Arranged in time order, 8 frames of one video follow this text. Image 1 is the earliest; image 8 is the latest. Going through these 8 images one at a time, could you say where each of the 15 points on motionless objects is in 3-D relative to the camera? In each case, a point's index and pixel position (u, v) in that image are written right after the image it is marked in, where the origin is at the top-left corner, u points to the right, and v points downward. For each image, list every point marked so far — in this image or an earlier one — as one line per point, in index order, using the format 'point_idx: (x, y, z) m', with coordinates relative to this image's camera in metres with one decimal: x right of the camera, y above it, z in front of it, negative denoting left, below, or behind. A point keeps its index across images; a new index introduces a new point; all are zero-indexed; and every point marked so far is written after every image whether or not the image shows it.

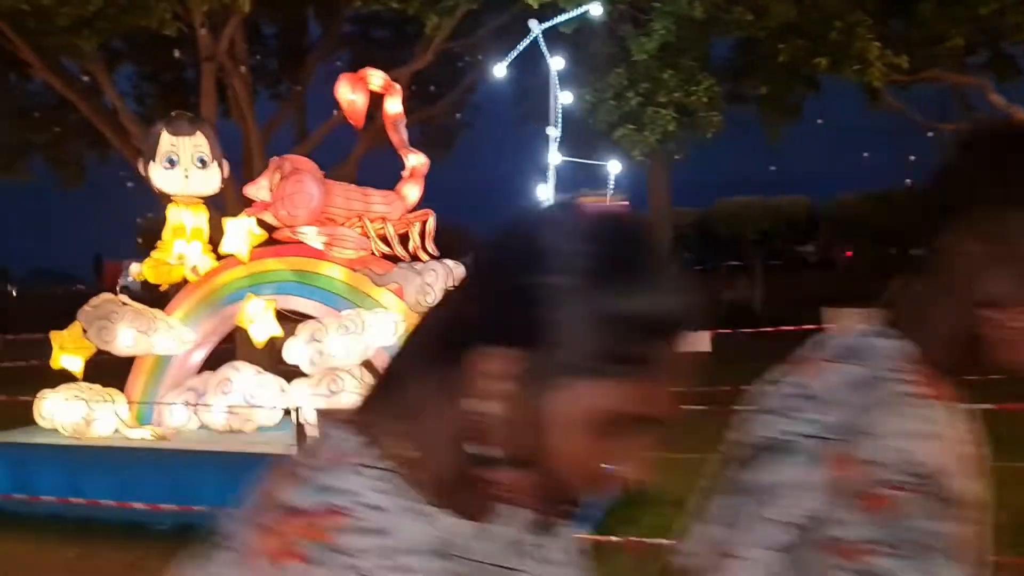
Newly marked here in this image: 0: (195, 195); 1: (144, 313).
0: (-2.8, +0.8, +7.8) m
1: (-3.2, -0.2, +7.6) m
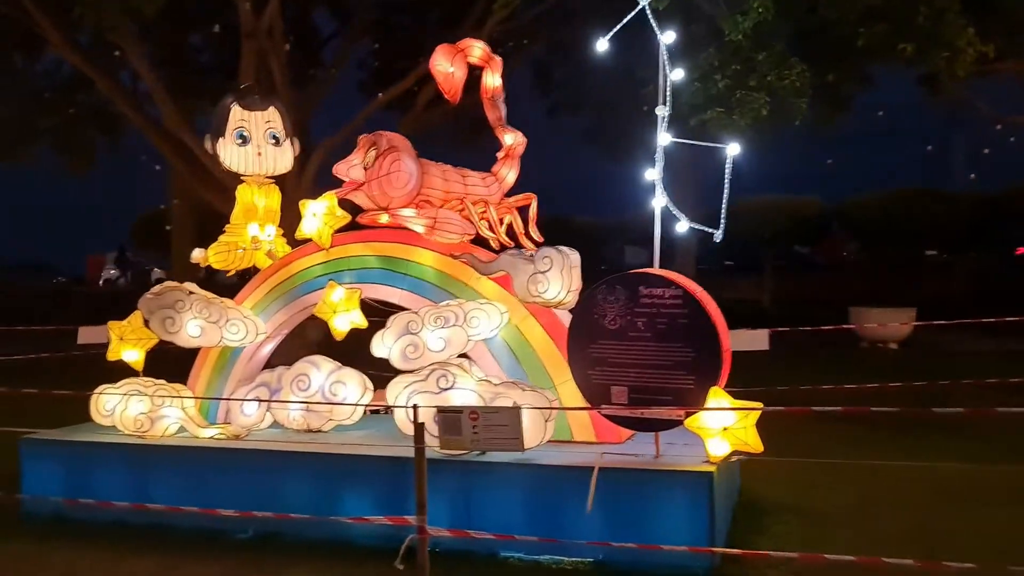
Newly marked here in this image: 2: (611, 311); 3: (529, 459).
0: (-2.0, +0.9, +7.2) m
1: (-2.4, -0.1, +7.0) m
2: (+0.6, -0.1, +5.5) m
3: (+0.1, -1.1, +5.7) m
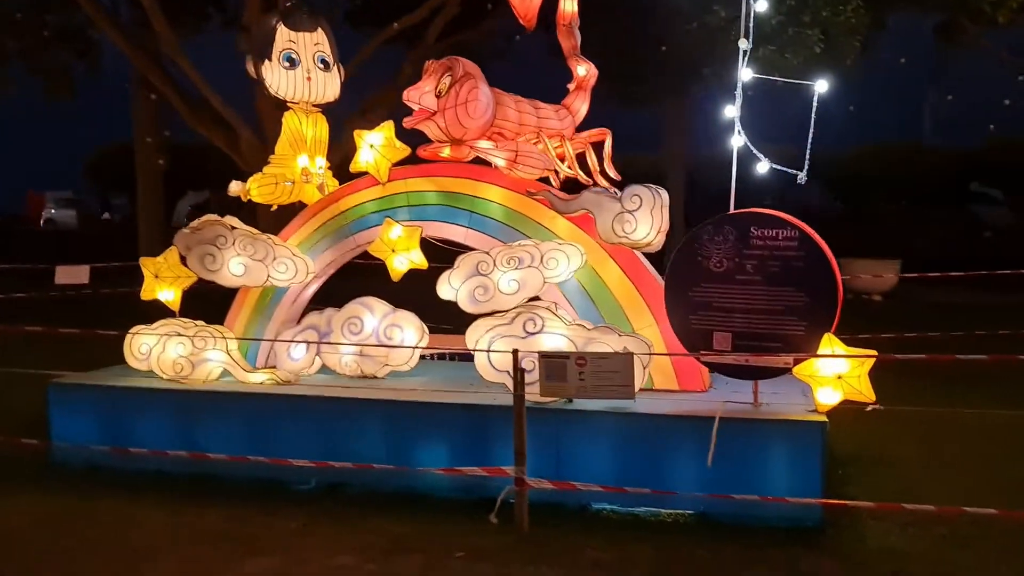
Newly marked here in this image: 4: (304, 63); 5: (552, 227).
0: (-1.5, +1.4, +6.7) m
1: (-1.9, +0.4, +6.5) m
2: (+1.2, +0.2, +5.2) m
3: (+0.7, -0.7, +5.4) m
4: (-1.5, +1.7, +6.6) m
5: (+0.3, +0.4, +6.2) m
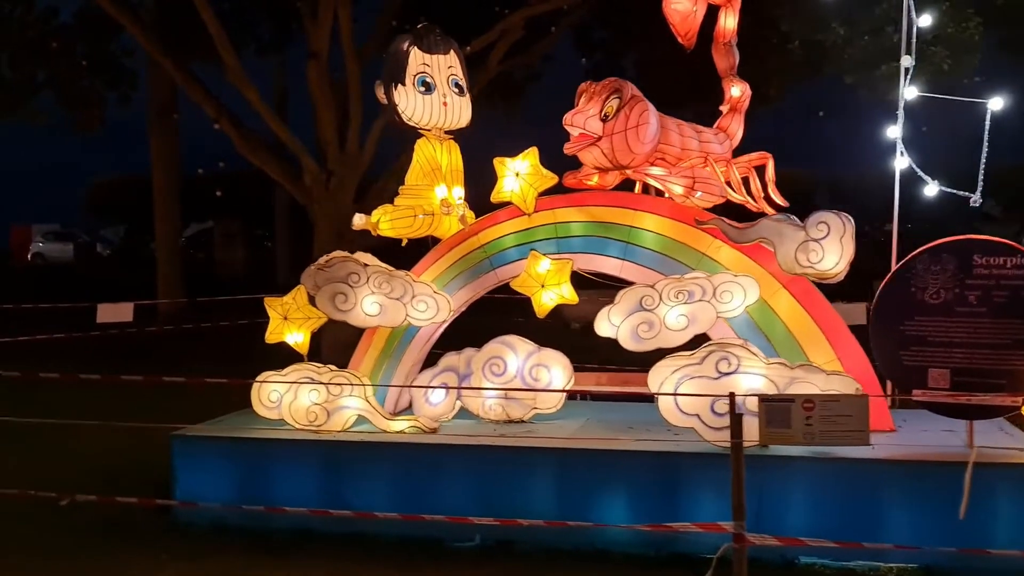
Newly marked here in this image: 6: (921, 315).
0: (-0.5, +1.1, +6.3) m
1: (-0.8, +0.1, +6.1) m
2: (+2.3, 0.0, +4.8) m
3: (+1.8, -0.9, +5.0) m
4: (-0.5, +1.4, +6.2) m
5: (+1.3, +0.2, +5.8) m
6: (+2.2, -0.1, +4.8) m
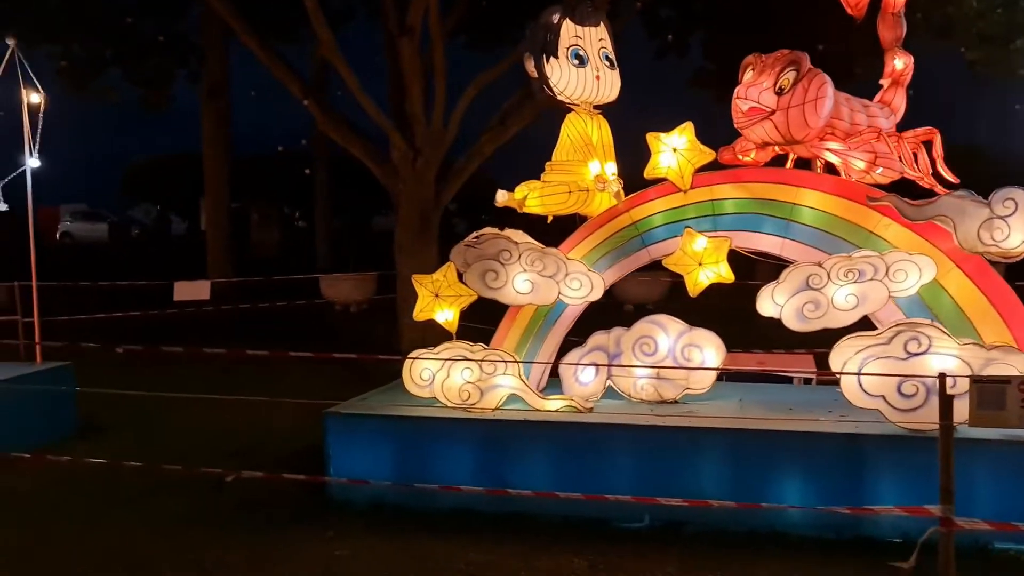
0: (+0.6, +1.3, +6.2) m
1: (+0.2, +0.2, +6.0) m
2: (+3.3, +0.1, +4.6) m
3: (+2.8, -0.8, +4.9) m
4: (+0.5, +1.6, +6.1) m
5: (+2.4, +0.3, +5.6) m
6: (+3.3, 0.0, +4.7) m
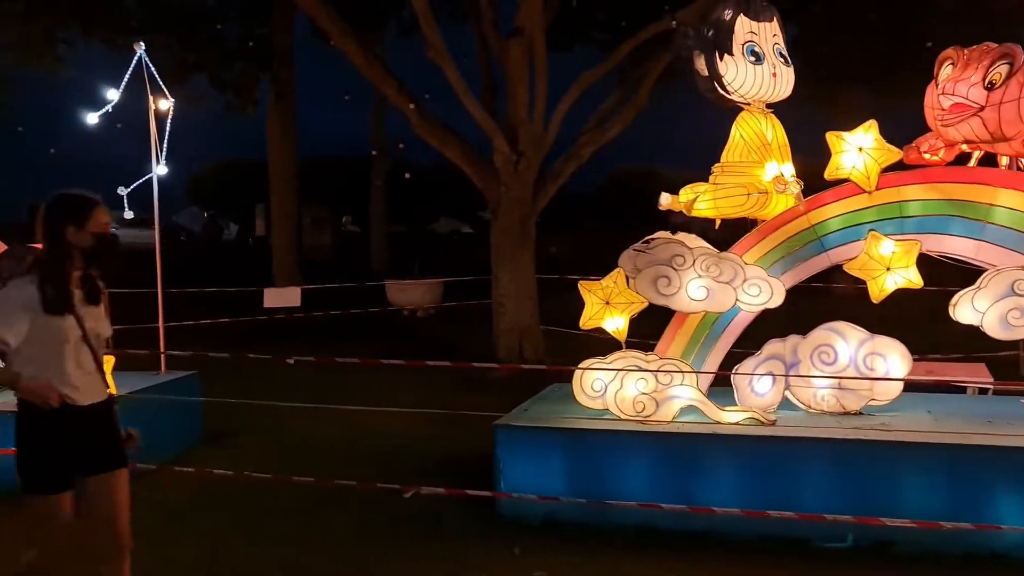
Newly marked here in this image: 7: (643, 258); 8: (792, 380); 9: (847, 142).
0: (+1.7, +1.2, +5.9) m
1: (+1.3, +0.2, +5.7) m
2: (+4.4, +0.1, +4.3) m
3: (+3.9, -0.8, +4.6) m
4: (+1.7, +1.5, +5.8) m
5: (+3.5, +0.3, +5.3) m
6: (+4.3, -0.1, +4.3) m
7: (+0.9, +0.2, +5.8) m
8: (+1.8, -0.6, +5.8) m
9: (+2.1, +0.9, +5.6) m
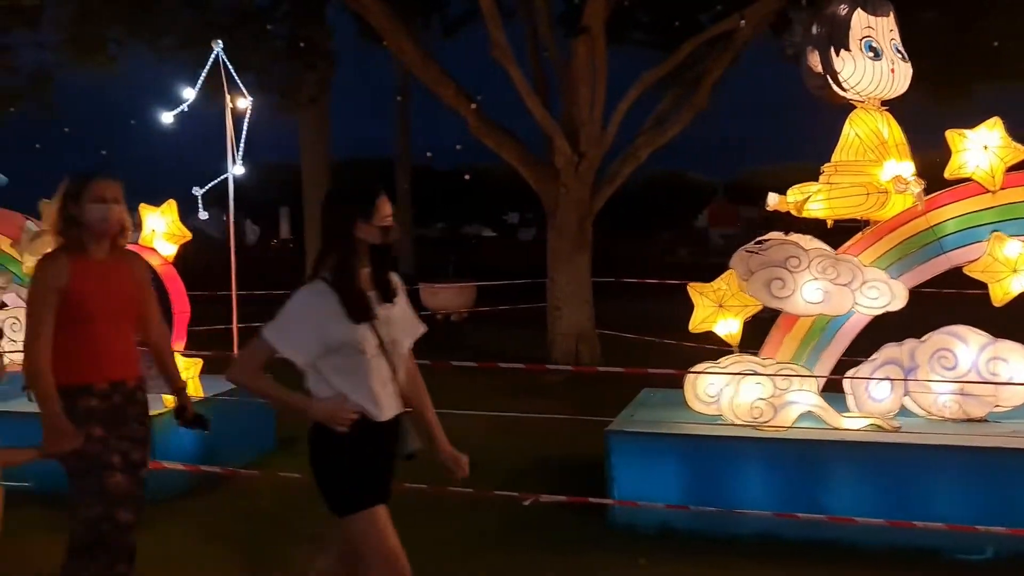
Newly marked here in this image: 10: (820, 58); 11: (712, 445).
0: (+2.4, +1.2, +5.8) m
1: (+2.1, +0.2, +5.6) m
2: (+5.1, +0.1, +4.1) m
3: (+4.6, -0.9, +4.4) m
4: (+2.4, +1.5, +5.6) m
5: (+4.2, +0.3, +5.1) m
6: (+5.0, -0.1, +4.1) m
7: (+1.6, +0.2, +5.6) m
8: (+2.5, -0.6, +5.6) m
9: (+2.9, +0.9, +5.4) m
10: (+2.0, +1.5, +5.7) m
11: (+1.2, -1.0, +5.4) m
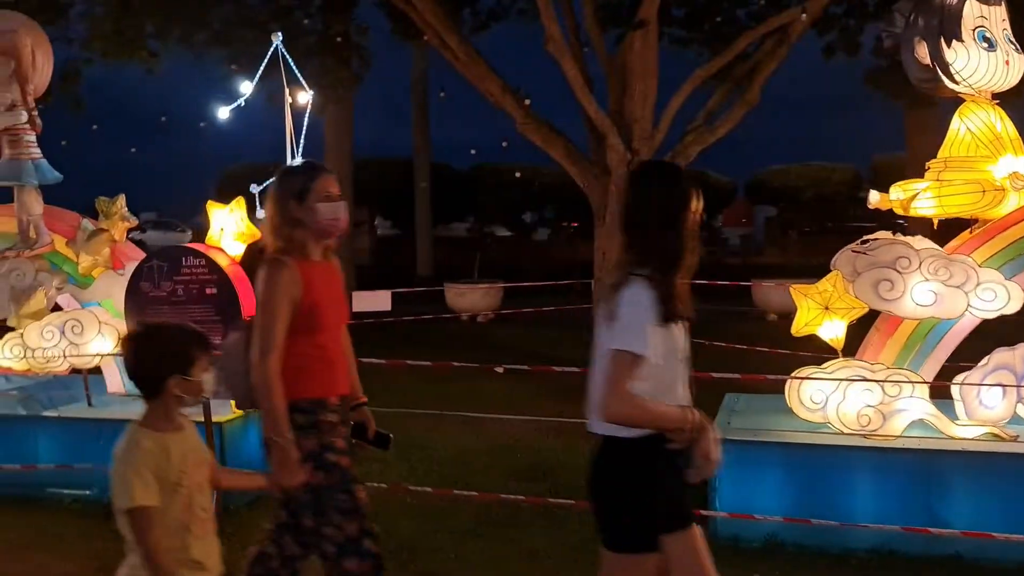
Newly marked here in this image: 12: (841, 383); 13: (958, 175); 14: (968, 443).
0: (+3.0, +1.2, +5.5) m
1: (+2.6, +0.2, +5.3) m
2: (+5.7, +0.1, +3.8) m
3: (+5.2, -0.9, +4.1) m
4: (+3.0, +1.5, +5.4) m
5: (+4.8, +0.3, +4.9) m
6: (+5.6, -0.1, +3.9) m
7: (+2.1, +0.2, +5.4) m
8: (+3.1, -0.6, +5.4) m
9: (+3.4, +0.9, +5.2) m
10: (+2.6, +1.5, +5.4) m
11: (+1.8, -1.0, +5.1) m
12: (+2.0, -0.6, +5.2) m
13: (+2.7, +0.7, +5.4) m
14: (+2.7, -0.9, +5.1) m
